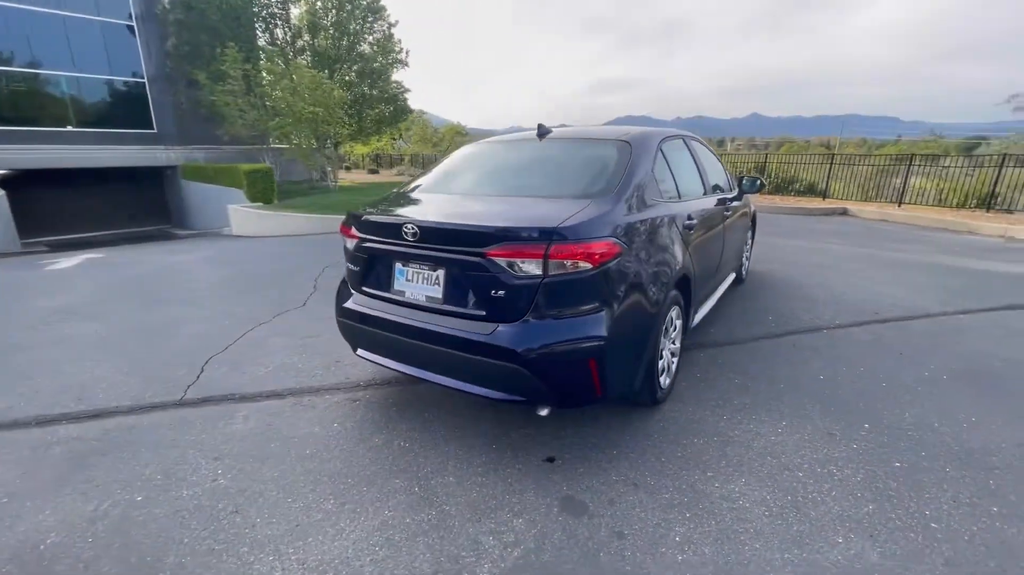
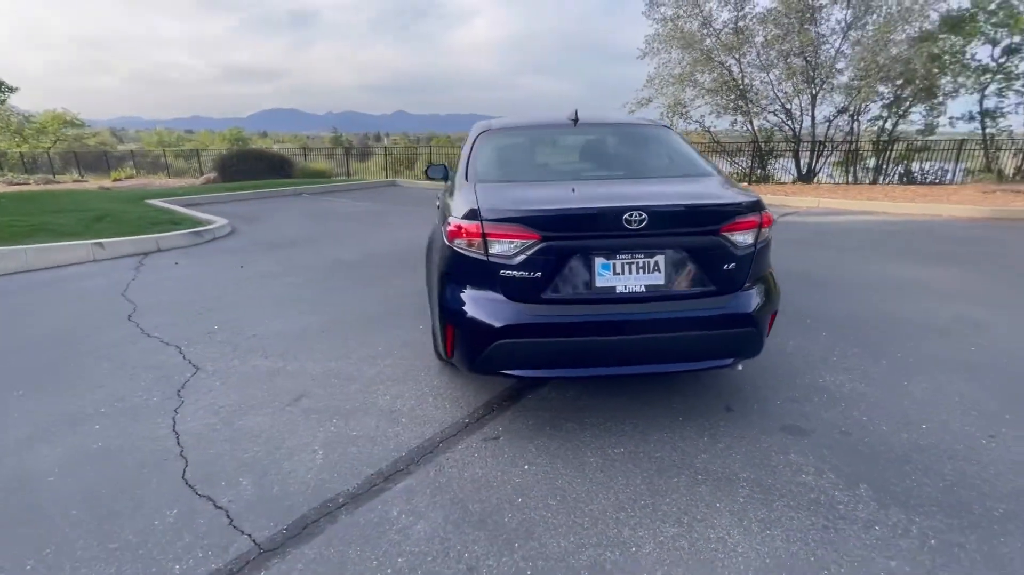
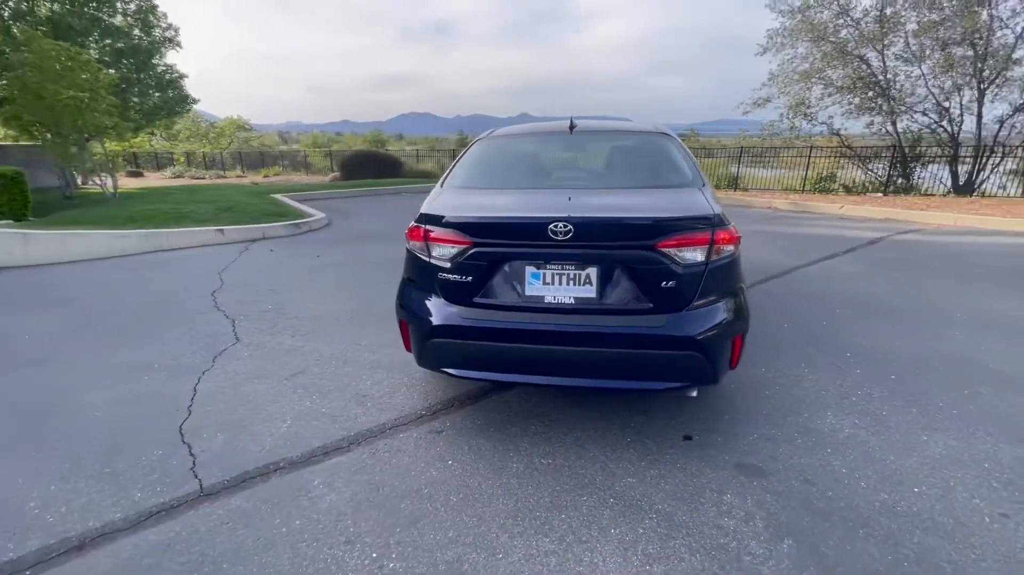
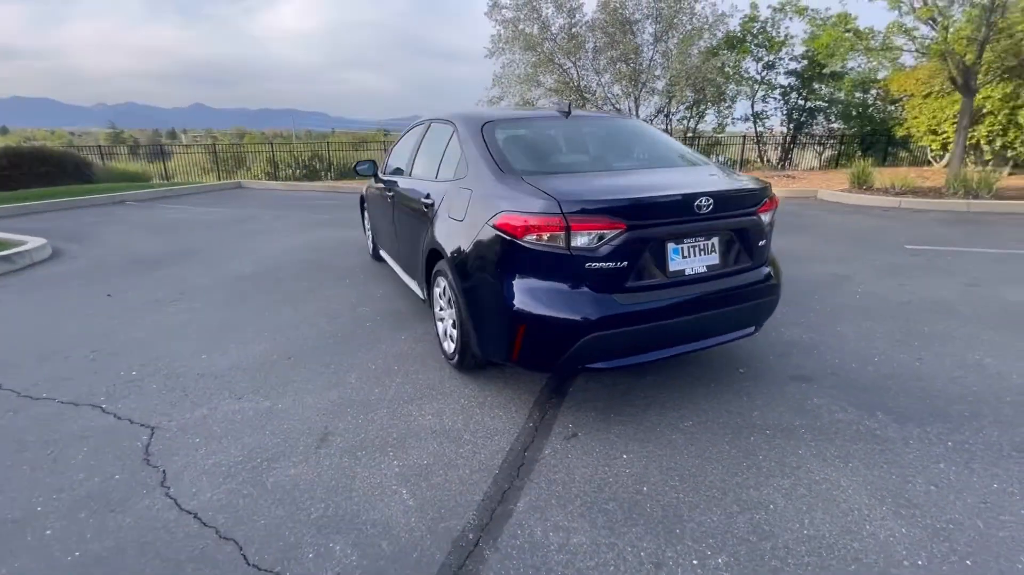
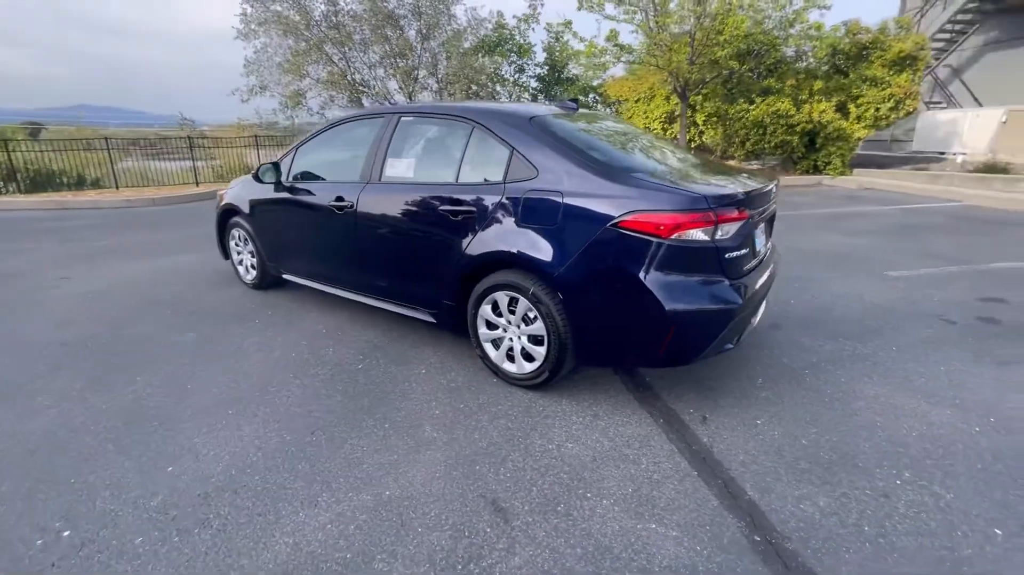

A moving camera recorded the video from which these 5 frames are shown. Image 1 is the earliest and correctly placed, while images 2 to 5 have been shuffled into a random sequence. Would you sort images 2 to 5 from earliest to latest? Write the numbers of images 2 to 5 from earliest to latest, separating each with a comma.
3, 2, 4, 5
